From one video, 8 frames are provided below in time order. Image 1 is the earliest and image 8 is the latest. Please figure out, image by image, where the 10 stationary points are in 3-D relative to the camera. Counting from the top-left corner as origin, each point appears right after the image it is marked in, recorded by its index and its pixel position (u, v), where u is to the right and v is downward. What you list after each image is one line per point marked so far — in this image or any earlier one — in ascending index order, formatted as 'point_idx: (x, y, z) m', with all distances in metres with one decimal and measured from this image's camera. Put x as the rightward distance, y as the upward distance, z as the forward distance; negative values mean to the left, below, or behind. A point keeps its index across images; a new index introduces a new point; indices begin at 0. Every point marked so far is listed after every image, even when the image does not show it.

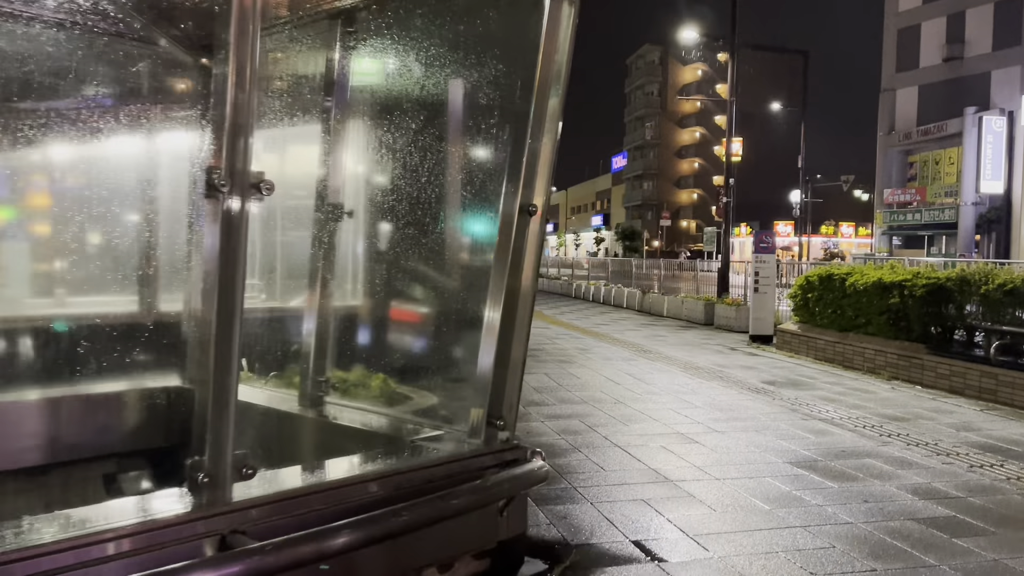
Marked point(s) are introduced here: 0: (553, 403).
0: (+0.4, -1.1, +8.1) m
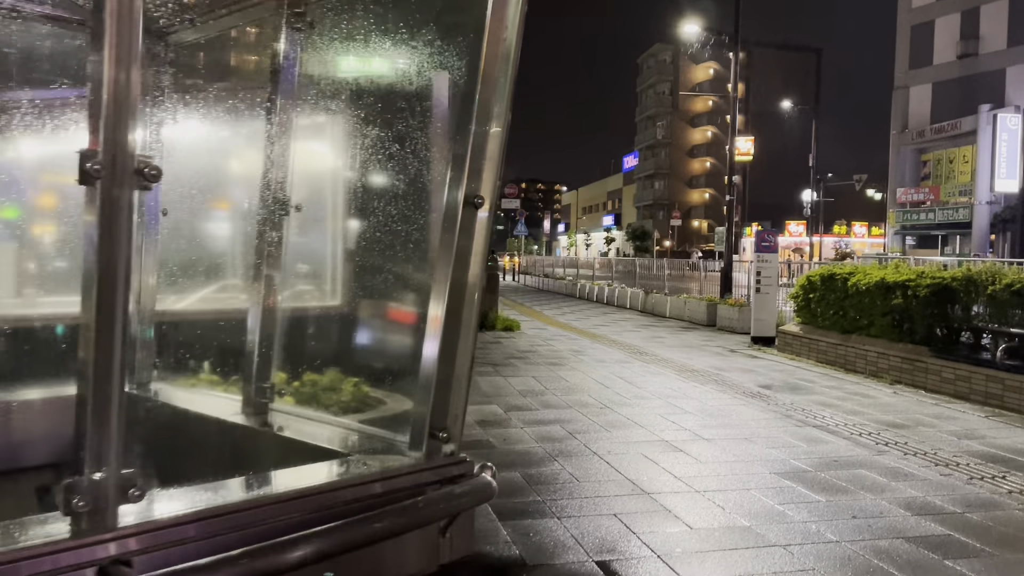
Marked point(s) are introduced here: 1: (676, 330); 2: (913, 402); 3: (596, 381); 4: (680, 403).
0: (+0.2, -1.1, +7.8) m
1: (+2.9, -0.7, +15.0) m
2: (+3.9, -1.1, +8.3) m
3: (+0.9, -1.0, +9.2) m
4: (+1.6, -1.1, +8.1) m
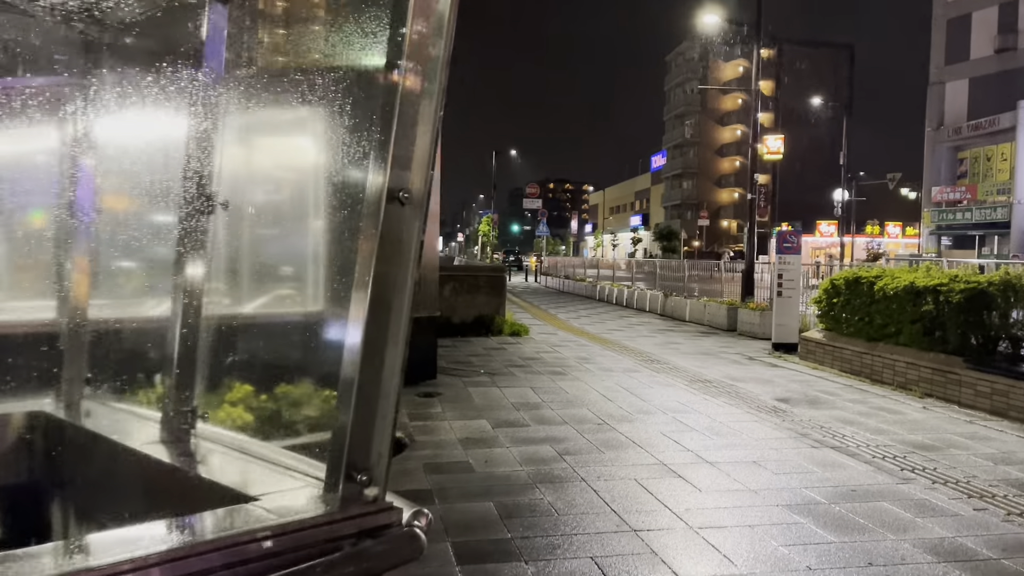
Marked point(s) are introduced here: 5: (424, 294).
0: (+0.2, -1.1, +7.2) m
1: (+3.1, -0.8, +14.3) m
2: (+3.8, -1.2, +7.5) m
3: (+0.9, -1.0, +8.6) m
4: (+1.5, -1.1, +7.4) m
5: (-0.9, -0.1, +8.9) m
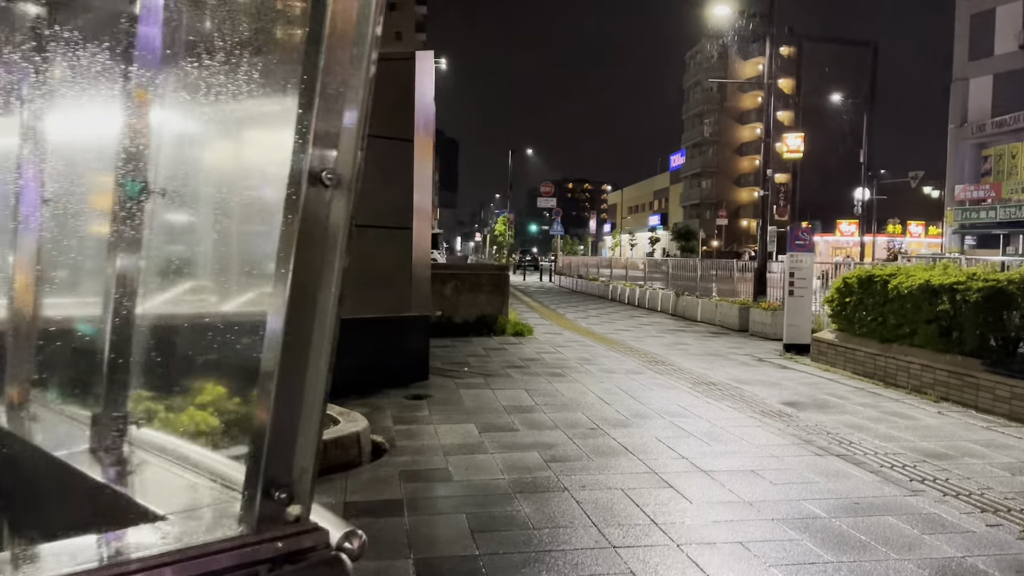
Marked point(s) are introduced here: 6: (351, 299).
0: (+0.1, -1.1, +6.9) m
1: (+3.1, -0.8, +13.9) m
2: (+3.7, -1.1, +7.1) m
3: (+0.8, -1.0, +8.2) m
4: (+1.4, -1.1, +7.1) m
5: (-1.0, -0.1, +8.6) m
6: (-1.5, -0.1, +8.0) m
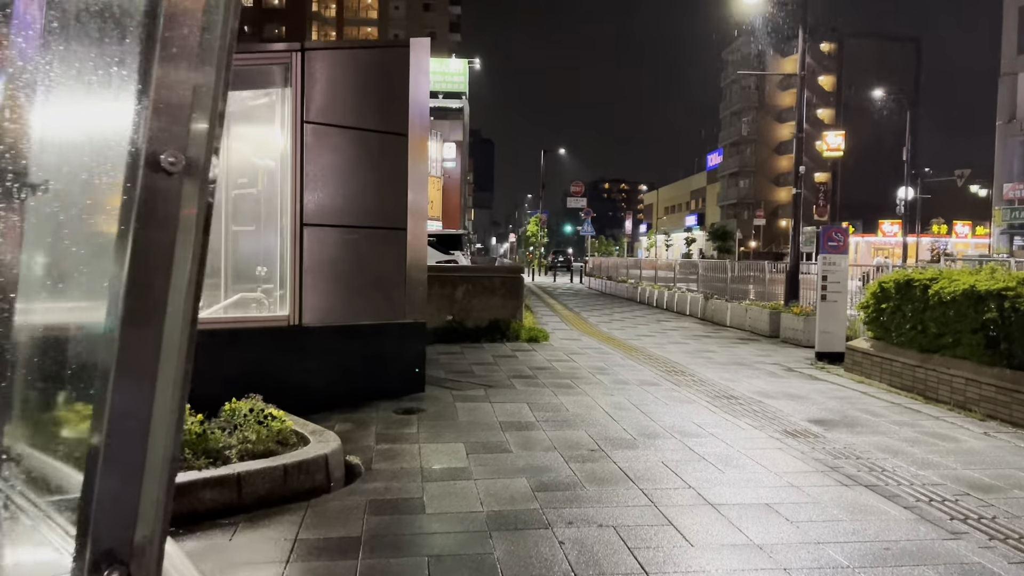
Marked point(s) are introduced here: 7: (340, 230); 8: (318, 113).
0: (0.0, -1.2, +6.3) m
1: (+3.4, -0.8, +13.1) m
2: (+3.7, -1.2, +6.3) m
3: (+0.8, -1.1, +7.6) m
4: (+1.4, -1.2, +6.4) m
5: (-0.9, -0.1, +8.0) m
6: (-1.5, -0.2, +7.4) m
7: (-1.5, +0.5, +7.4) m
8: (-1.7, +1.5, +7.3) m
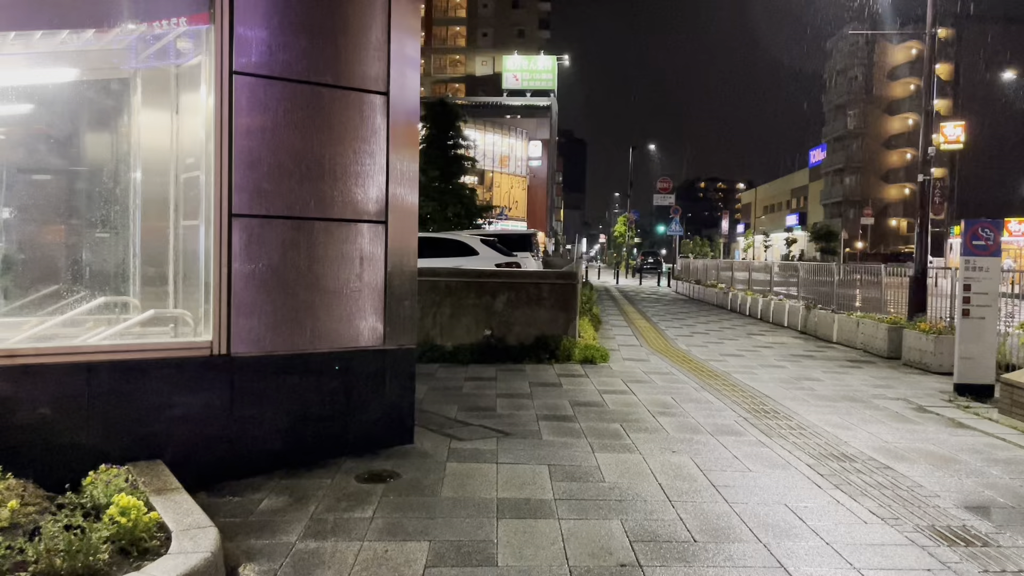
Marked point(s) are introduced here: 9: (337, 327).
0: (0.0, -1.3, +4.1) m
1: (+4.1, -1.0, +10.6) m
2: (+3.6, -1.3, +3.8) m
3: (+0.9, -1.2, +5.3) m
4: (+1.3, -1.3, +4.1) m
5: (-0.8, -0.2, +5.9) m
6: (-1.4, -0.3, +5.4) m
7: (-1.4, +0.4, +5.4) m
8: (-1.6, +1.4, +5.3) m
9: (-1.2, -0.3, +5.7) m
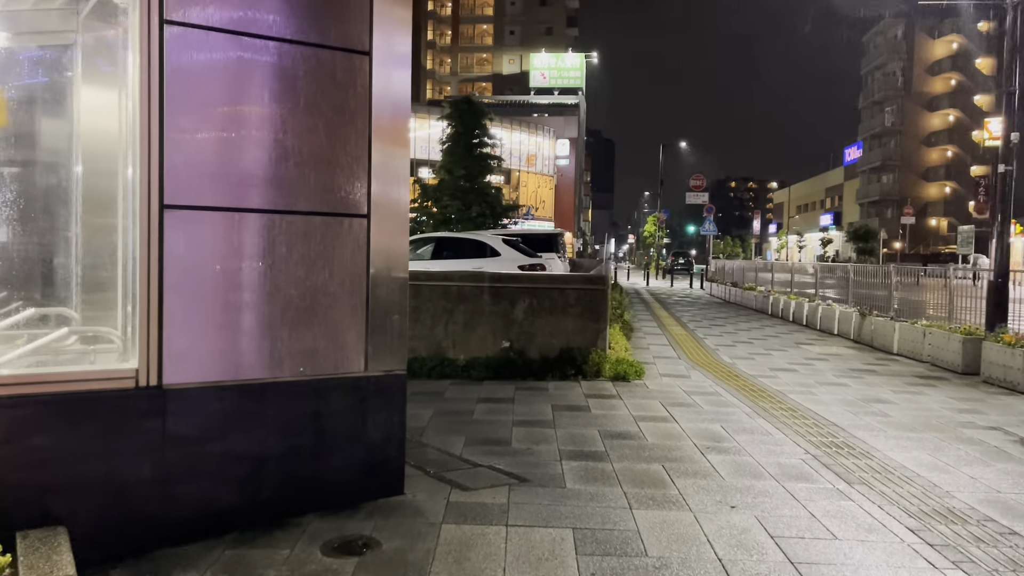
0: (0.0, -1.3, +2.9) m
1: (+4.3, -1.0, +9.2) m
2: (+3.6, -1.4, +2.4) m
3: (+1.0, -1.2, +4.1) m
4: (+1.4, -1.3, +2.8) m
5: (-0.7, -0.3, +4.7) m
6: (-1.4, -0.3, +4.3) m
7: (-1.3, +0.3, +4.3) m
8: (-1.5, +1.3, +4.1) m
9: (-1.1, -0.3, +4.5) m
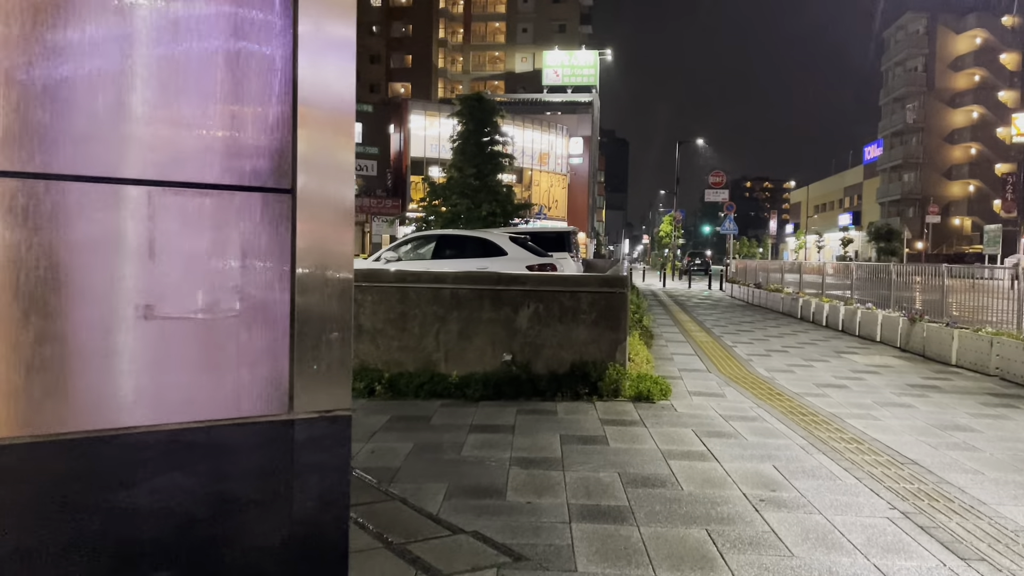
0: (-0.1, -1.3, +1.5) m
1: (+4.3, -1.1, +7.8) m
2: (+3.6, -1.4, +1.0) m
3: (+0.9, -1.3, +2.7) m
4: (+1.3, -1.4, +1.4) m
5: (-0.8, -0.3, +3.4) m
6: (-1.4, -0.4, +2.9) m
7: (-1.4, +0.3, +2.9) m
8: (-1.6, +1.3, +2.8) m
9: (-1.1, -0.3, +3.2) m
